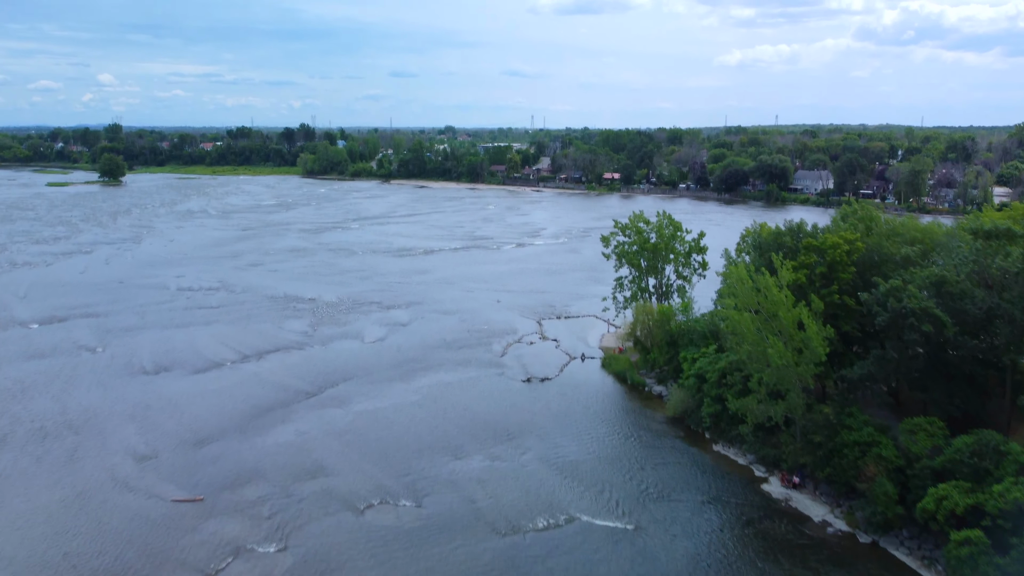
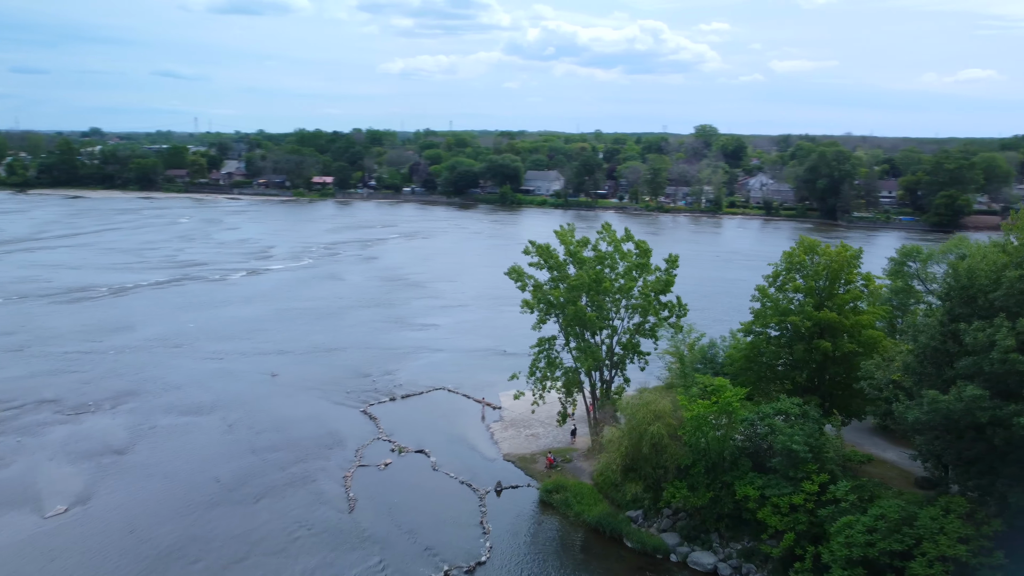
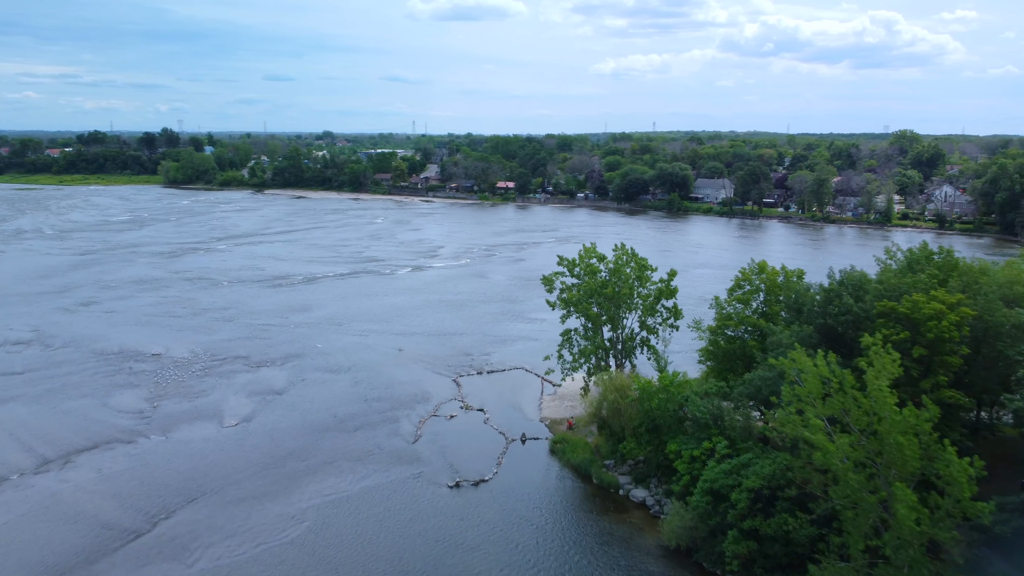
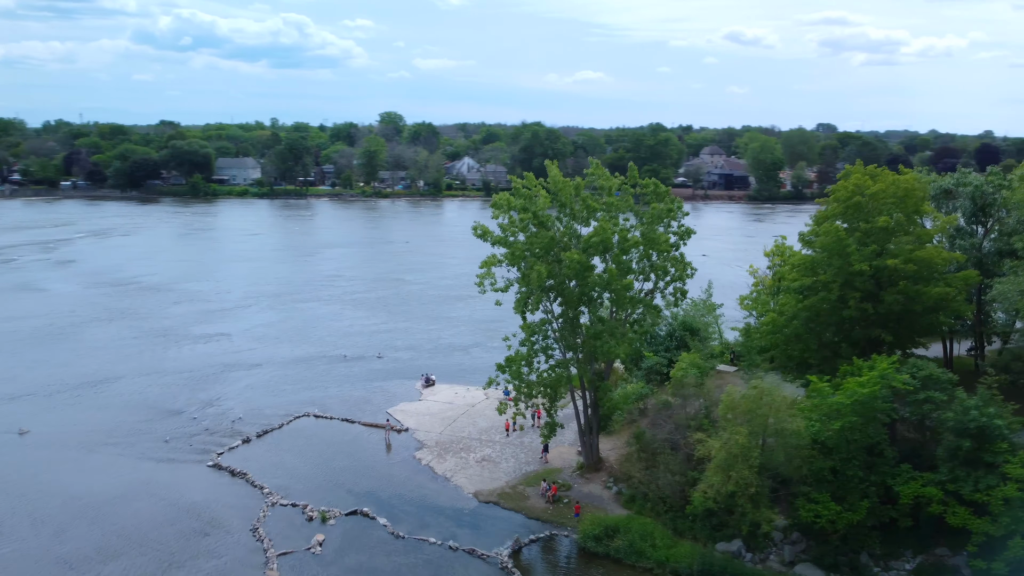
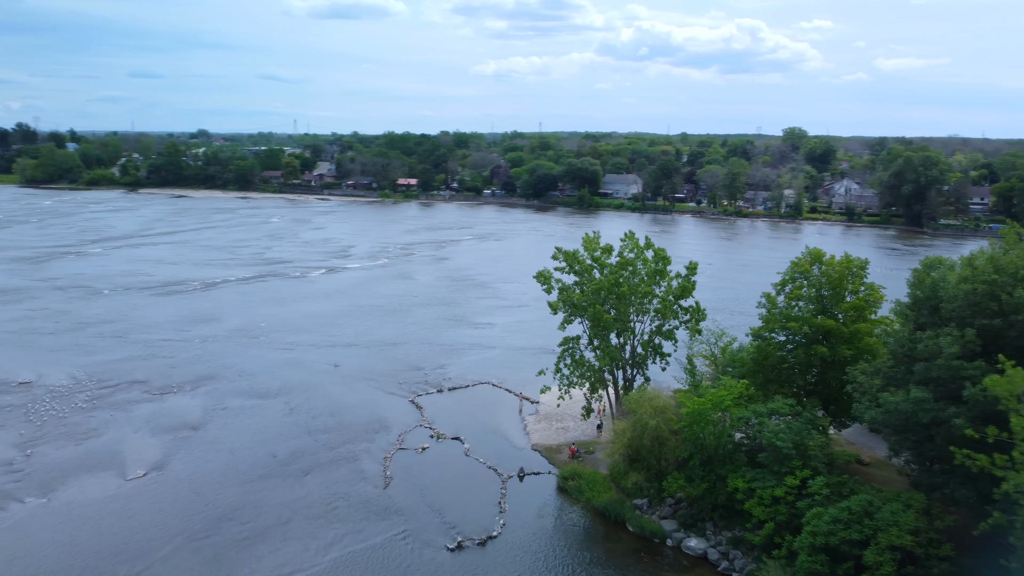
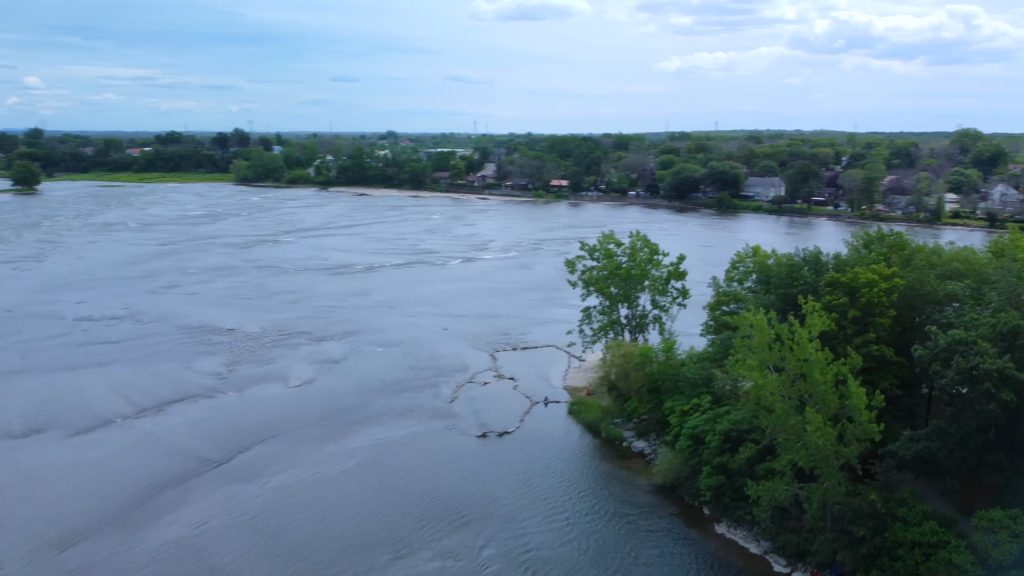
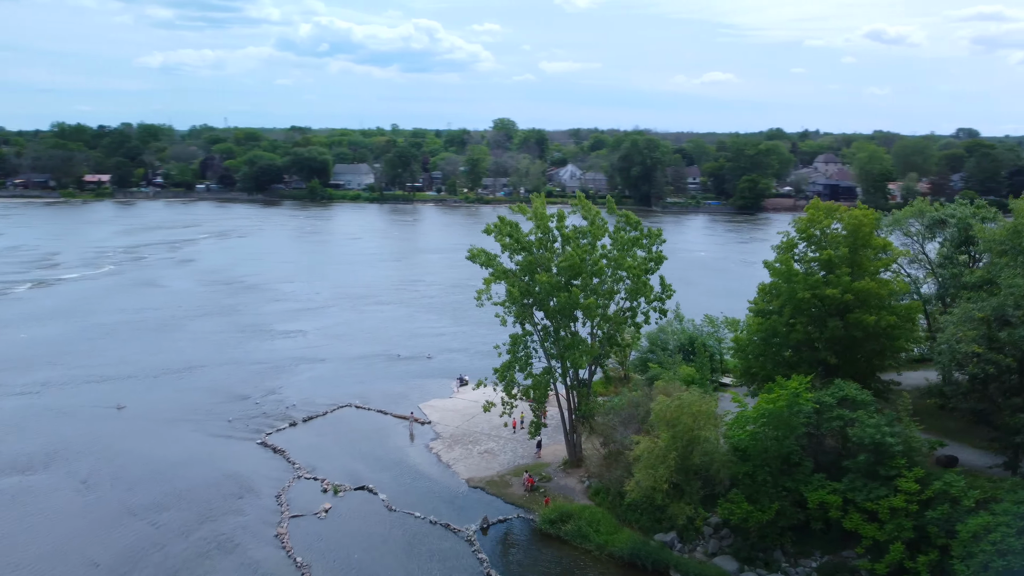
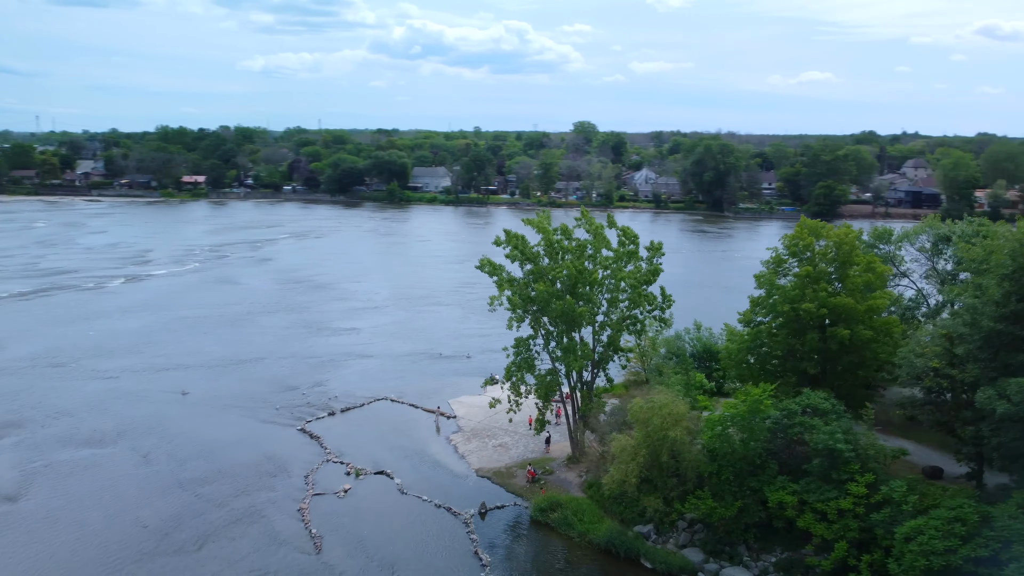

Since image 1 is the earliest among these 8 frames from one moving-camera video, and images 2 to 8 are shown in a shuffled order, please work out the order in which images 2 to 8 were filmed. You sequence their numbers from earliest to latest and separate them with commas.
6, 3, 5, 2, 8, 7, 4
